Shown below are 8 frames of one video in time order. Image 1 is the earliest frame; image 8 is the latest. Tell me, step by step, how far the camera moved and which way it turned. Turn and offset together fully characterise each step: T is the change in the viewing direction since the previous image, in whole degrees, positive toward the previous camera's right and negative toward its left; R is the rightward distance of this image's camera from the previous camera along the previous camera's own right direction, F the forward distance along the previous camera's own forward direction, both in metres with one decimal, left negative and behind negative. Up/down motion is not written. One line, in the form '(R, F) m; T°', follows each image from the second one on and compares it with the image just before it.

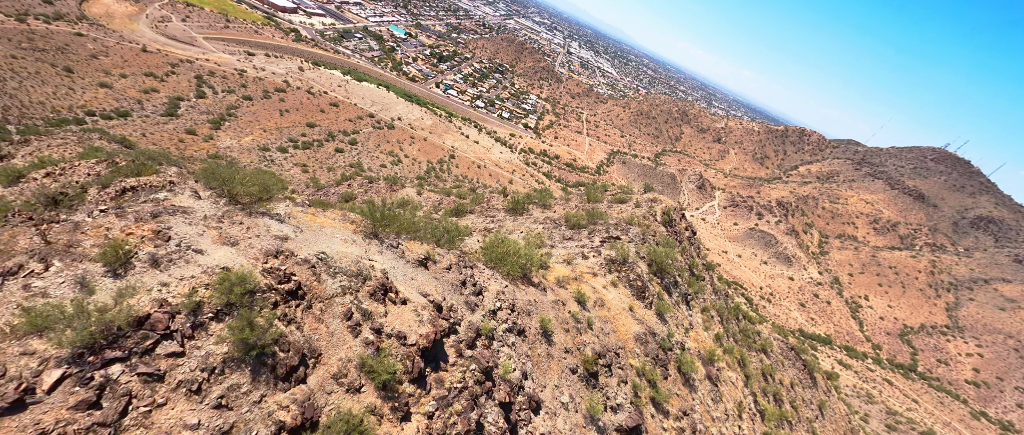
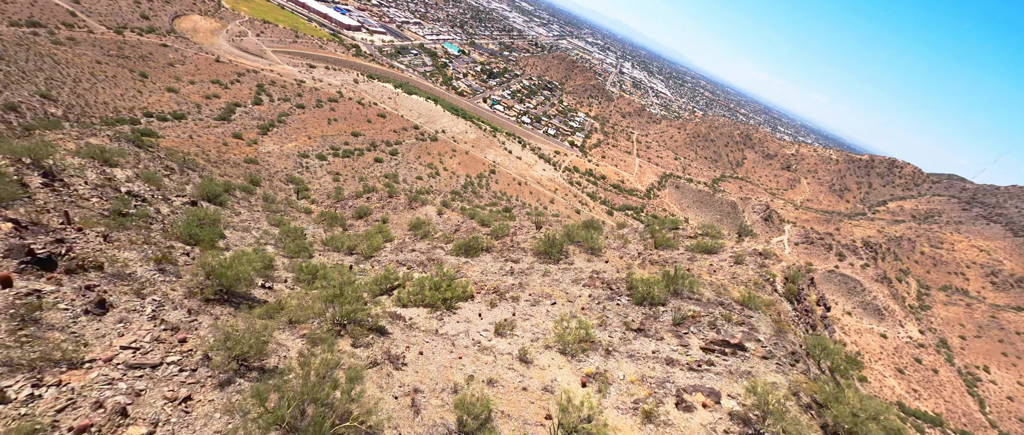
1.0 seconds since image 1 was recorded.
(+0.1, +2.9) m; -5°
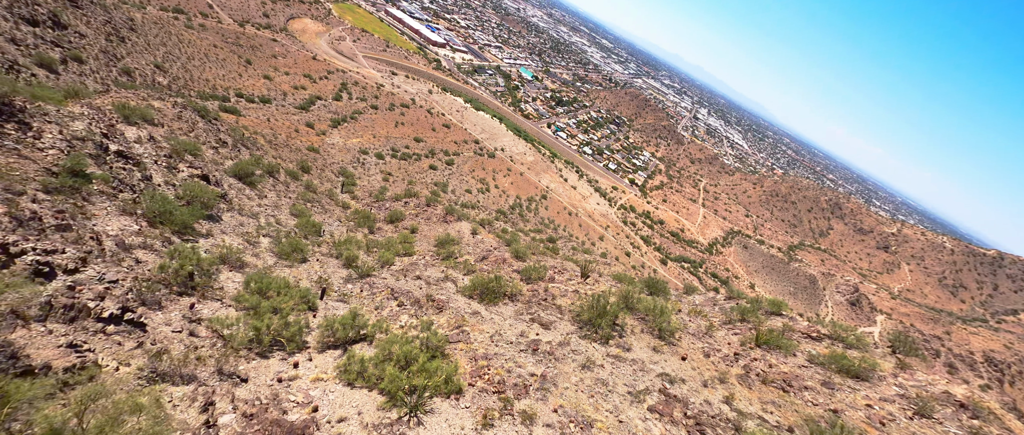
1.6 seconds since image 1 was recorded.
(0.0, +2.0) m; -6°
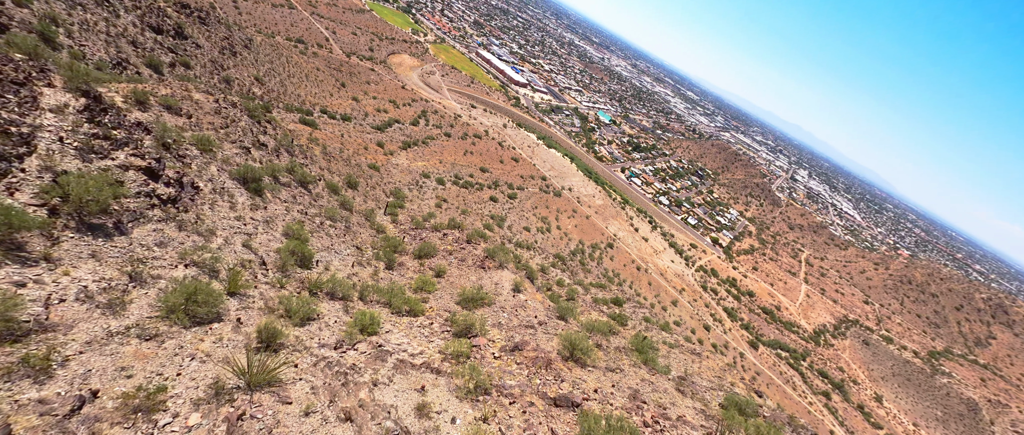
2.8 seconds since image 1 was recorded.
(-0.1, +3.6) m; -8°
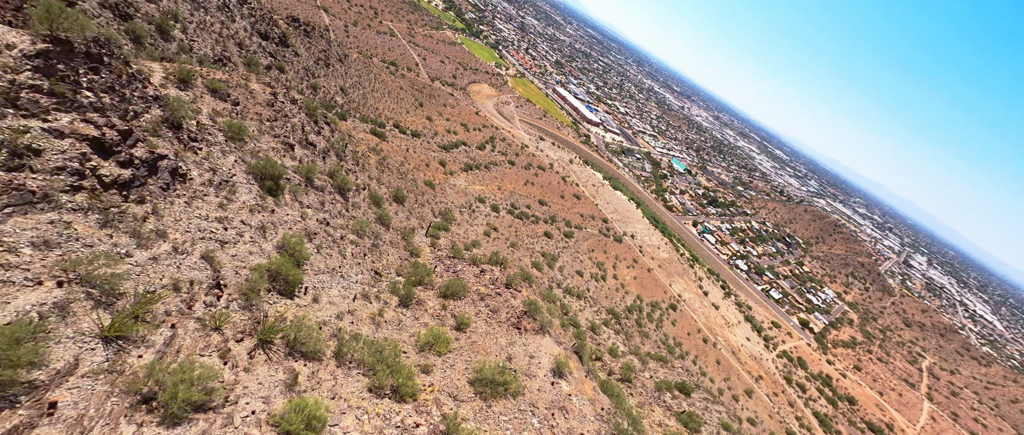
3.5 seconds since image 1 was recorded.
(0.0, +2.4) m; -8°
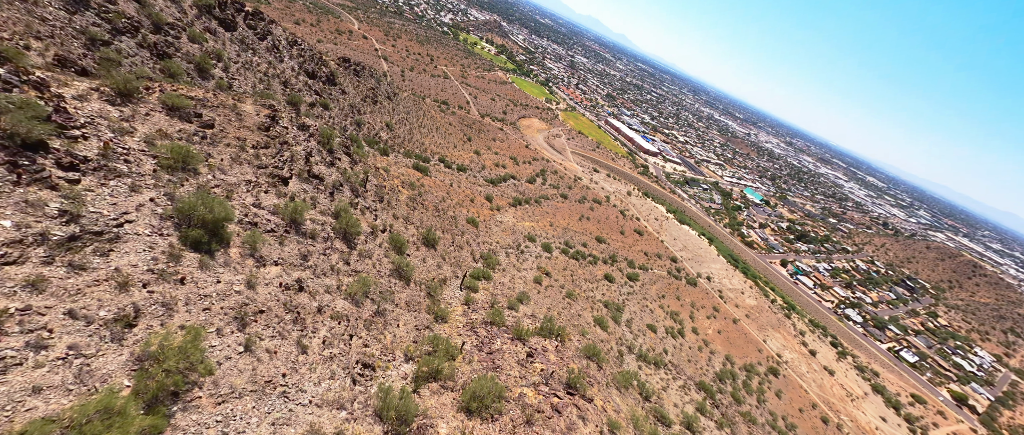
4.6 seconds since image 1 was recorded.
(-0.2, +3.8) m; -7°
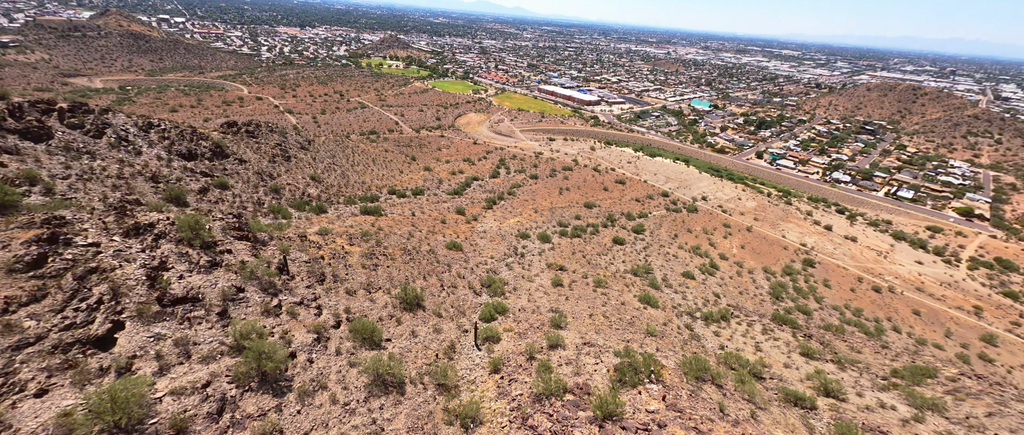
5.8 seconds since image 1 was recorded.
(-0.3, +4.2) m; +3°
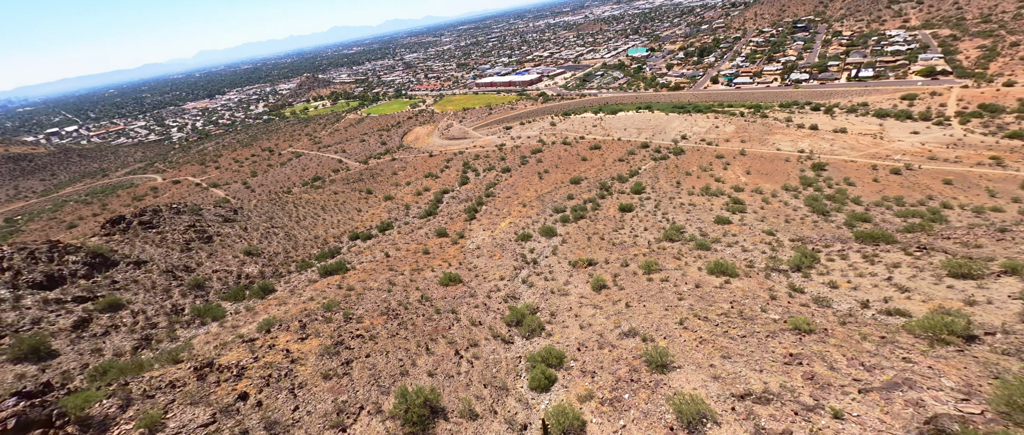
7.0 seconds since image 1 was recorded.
(-0.7, +4.7) m; +3°
